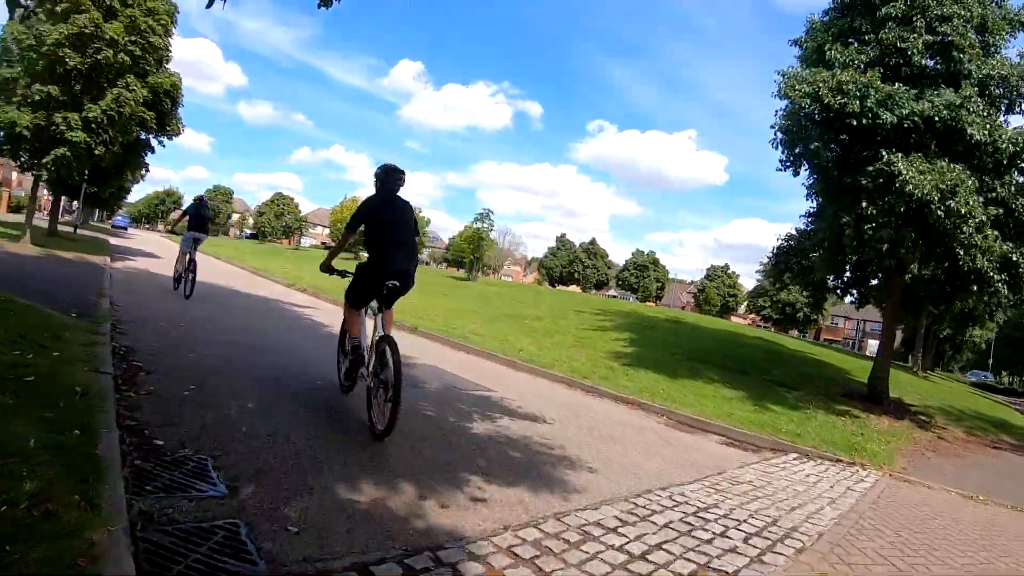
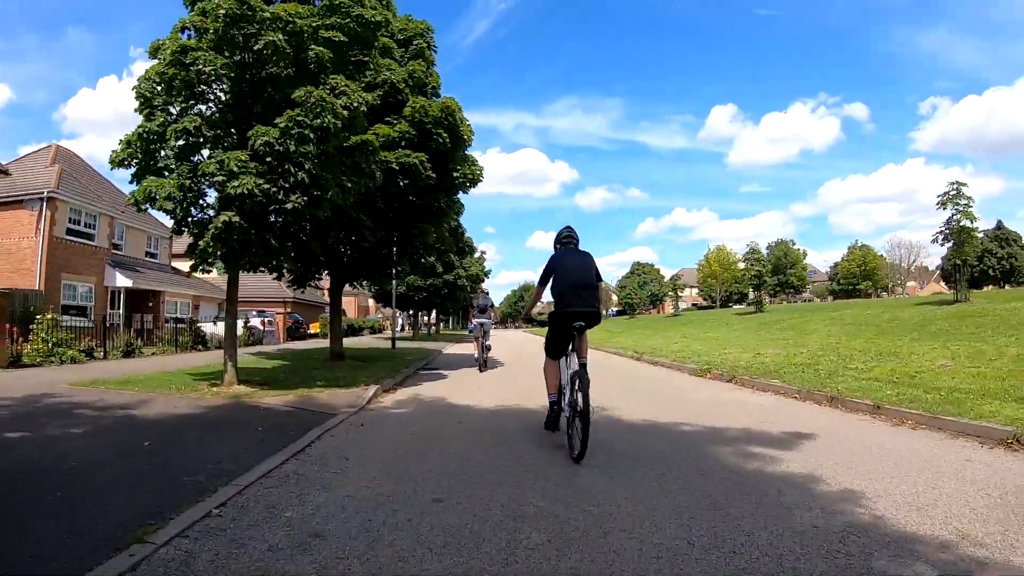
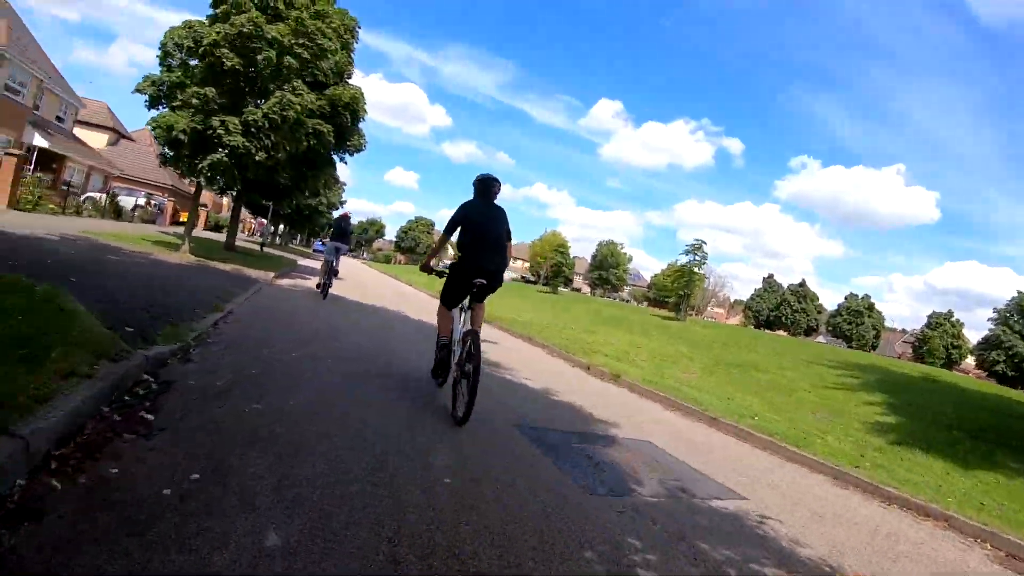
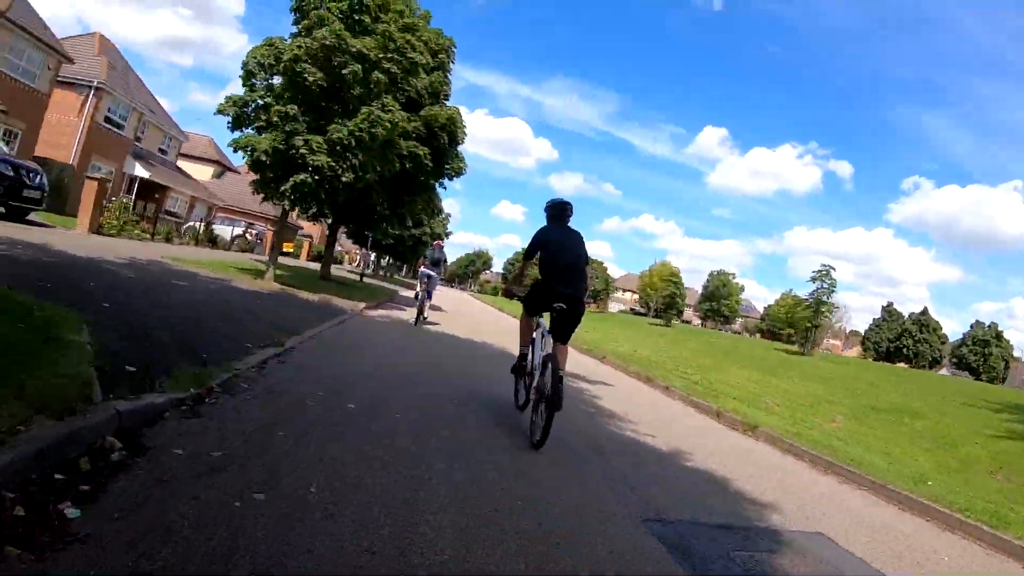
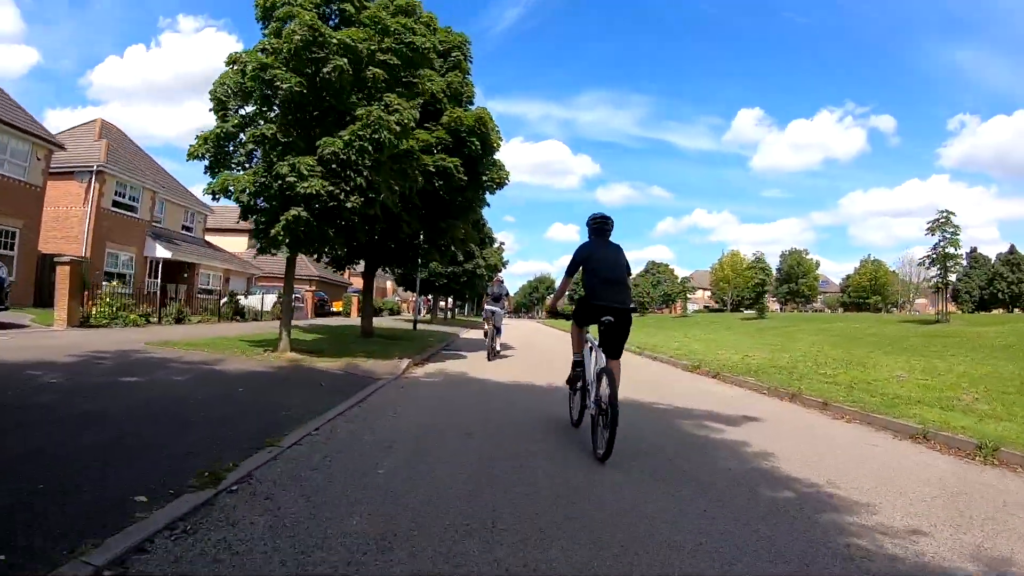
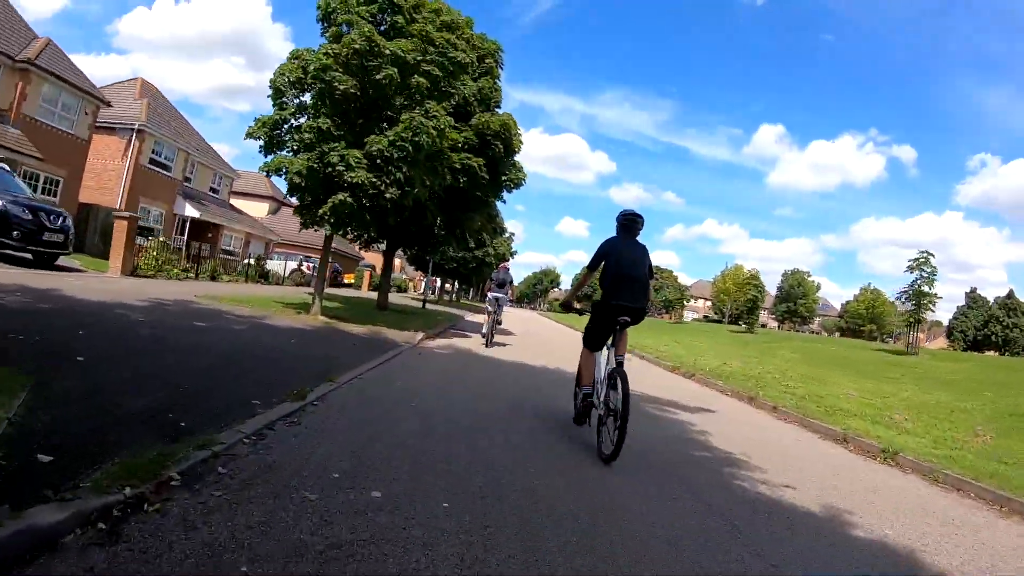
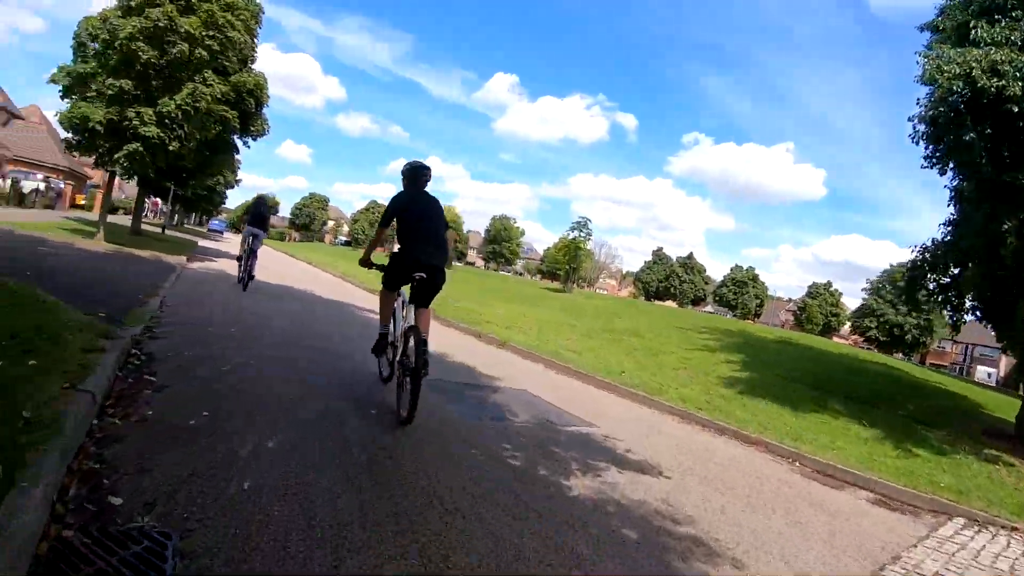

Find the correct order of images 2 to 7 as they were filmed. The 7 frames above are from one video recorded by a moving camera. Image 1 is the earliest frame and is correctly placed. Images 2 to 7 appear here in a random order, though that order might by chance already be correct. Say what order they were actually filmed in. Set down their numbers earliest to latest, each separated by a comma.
7, 3, 4, 6, 5, 2
